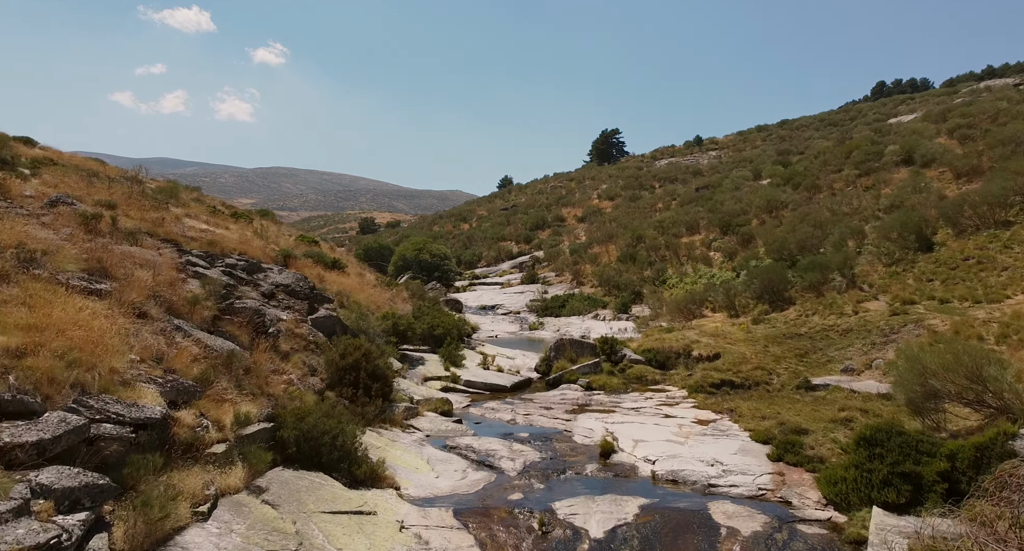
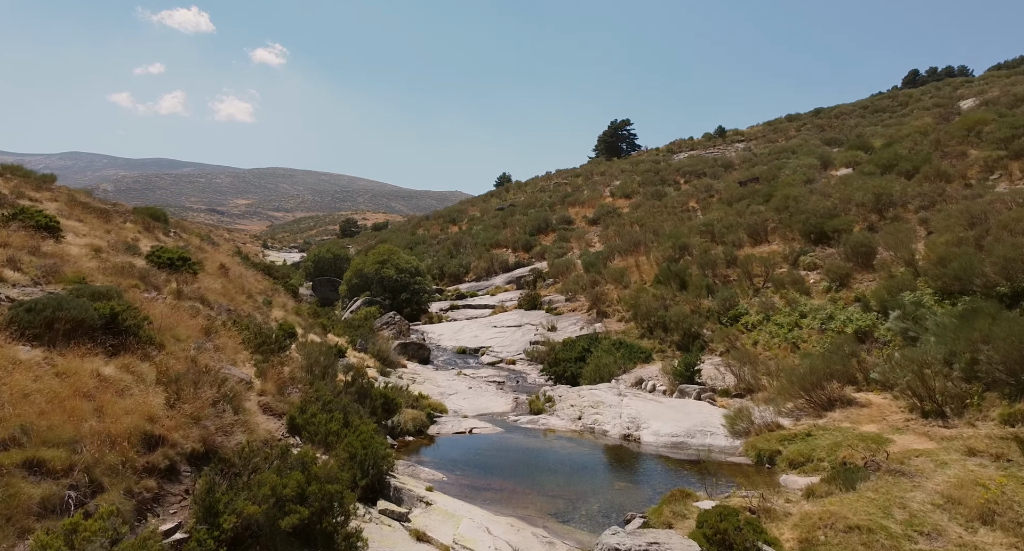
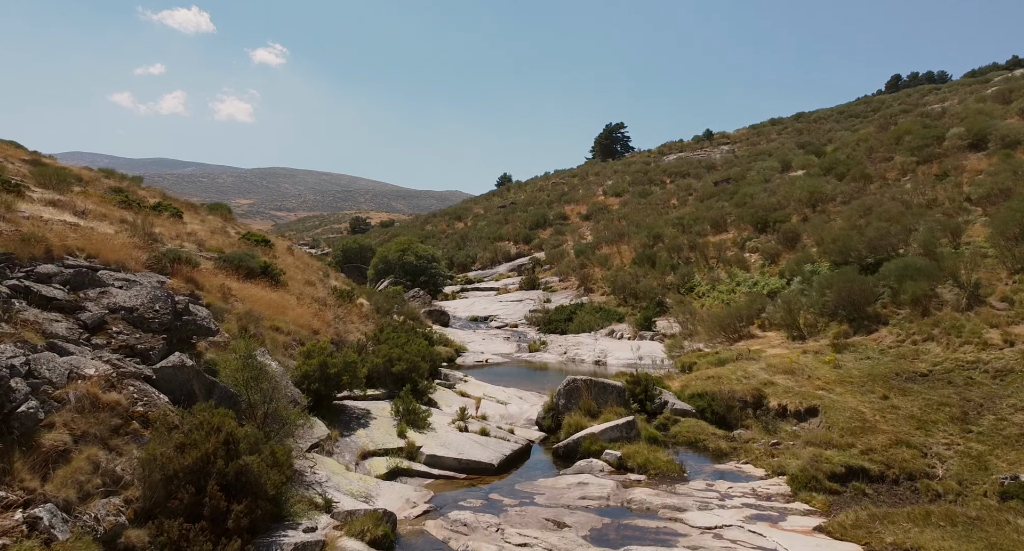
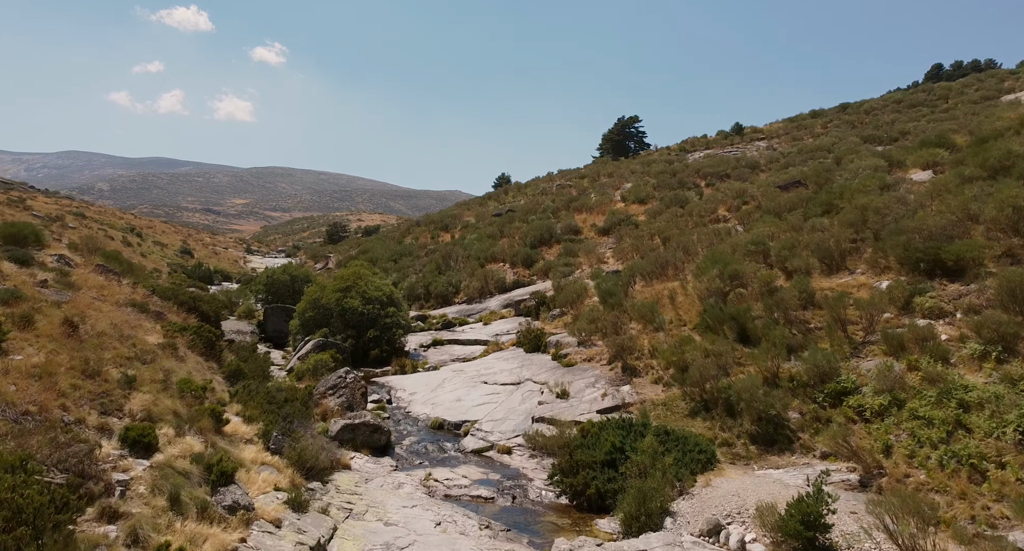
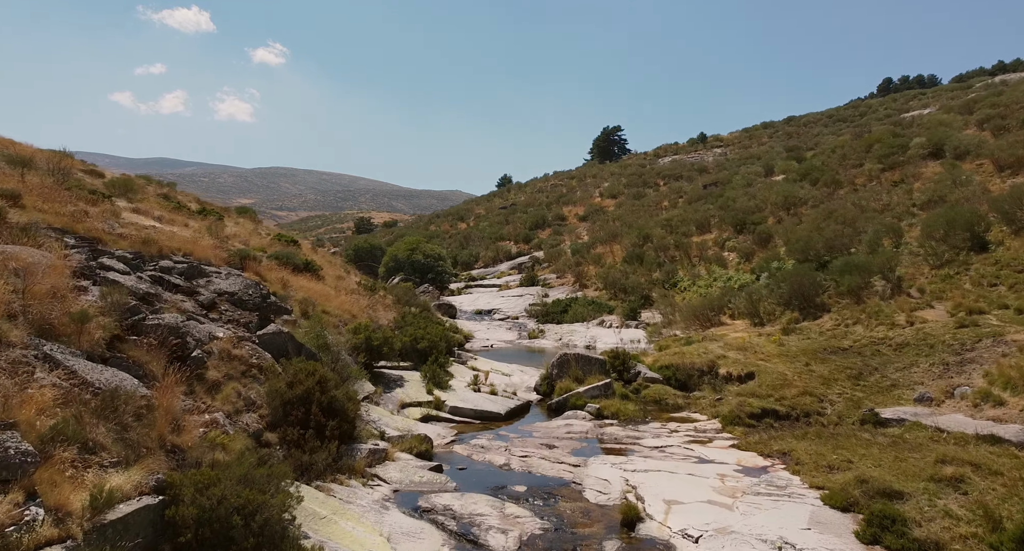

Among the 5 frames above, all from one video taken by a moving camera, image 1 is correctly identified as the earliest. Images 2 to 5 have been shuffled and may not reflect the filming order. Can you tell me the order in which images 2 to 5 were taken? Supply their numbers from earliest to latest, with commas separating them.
5, 3, 2, 4
